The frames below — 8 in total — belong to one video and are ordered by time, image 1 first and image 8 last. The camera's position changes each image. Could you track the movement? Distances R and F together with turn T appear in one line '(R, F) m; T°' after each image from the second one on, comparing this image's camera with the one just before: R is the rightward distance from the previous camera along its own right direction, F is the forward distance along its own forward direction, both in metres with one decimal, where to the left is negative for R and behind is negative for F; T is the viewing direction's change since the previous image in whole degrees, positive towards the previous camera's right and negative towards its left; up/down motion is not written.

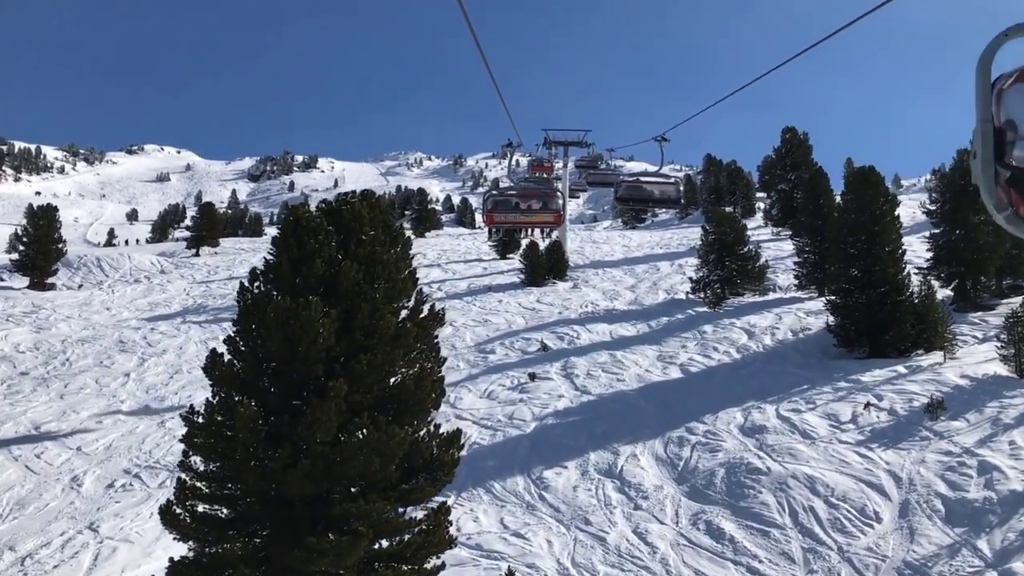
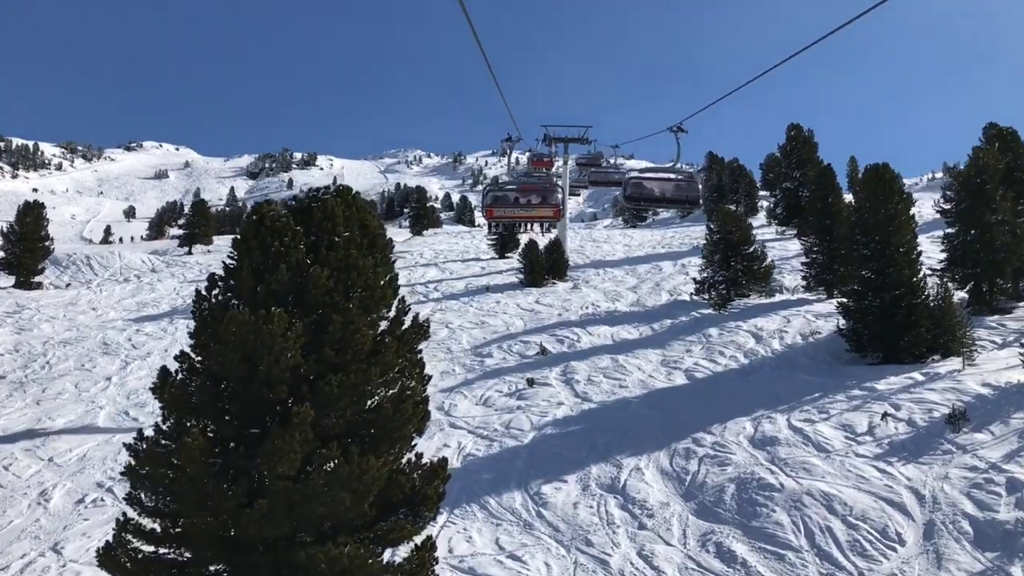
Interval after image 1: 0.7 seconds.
(+0.1, +0.8) m; 0°
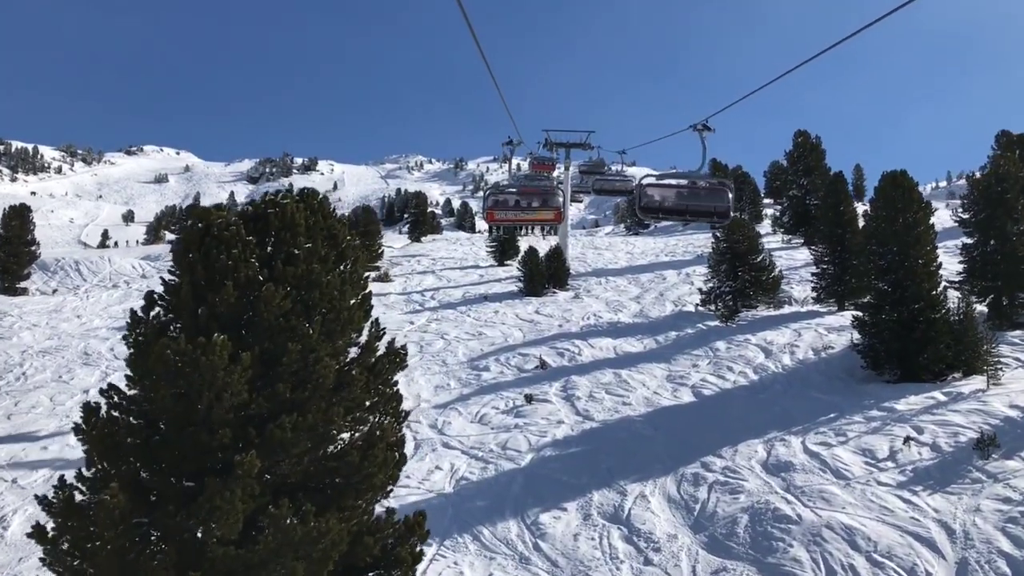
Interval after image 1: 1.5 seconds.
(+0.1, +0.8) m; 0°
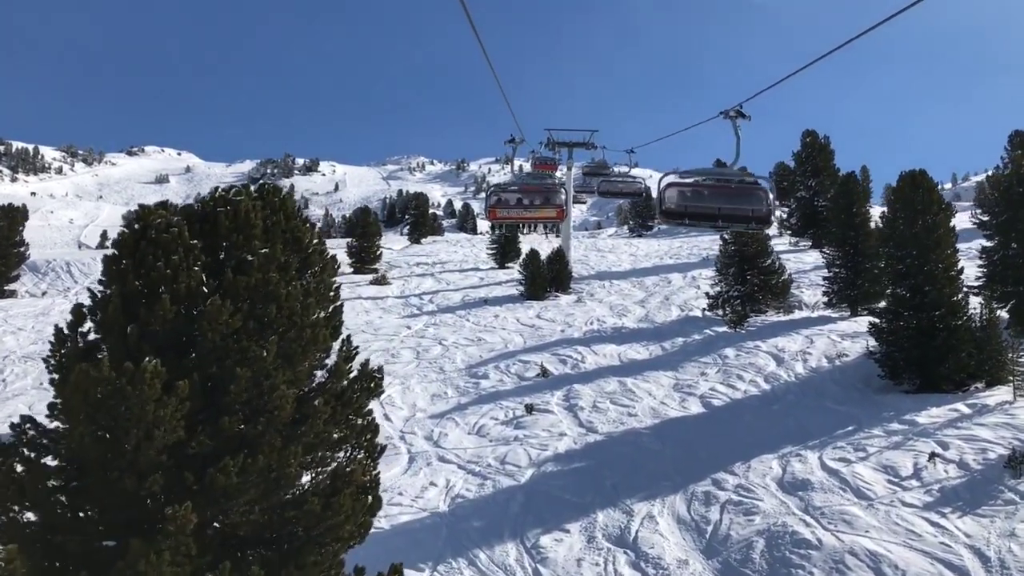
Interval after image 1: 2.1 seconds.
(0.0, +0.7) m; 0°
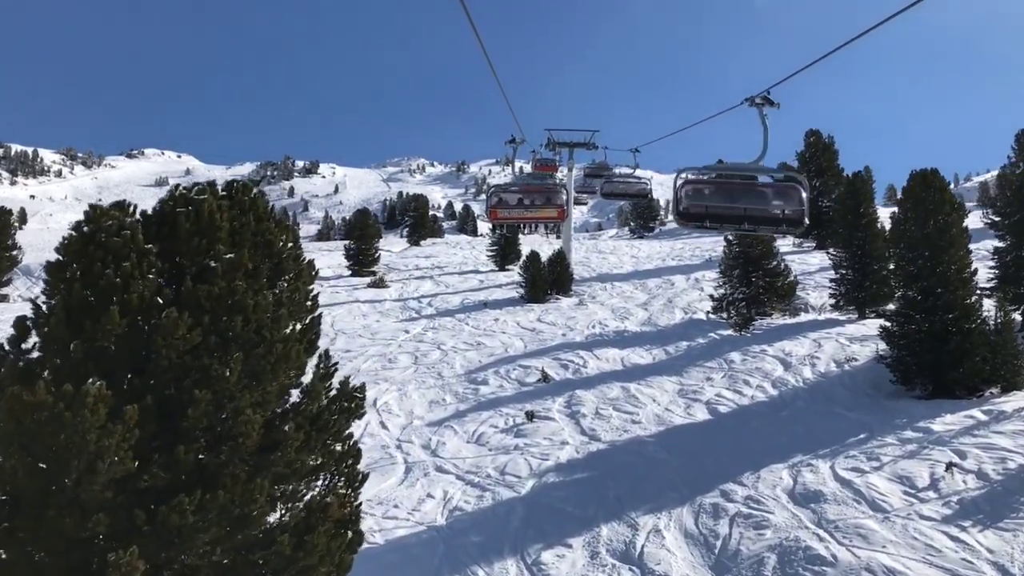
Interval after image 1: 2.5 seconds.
(0.0, +0.4) m; 0°
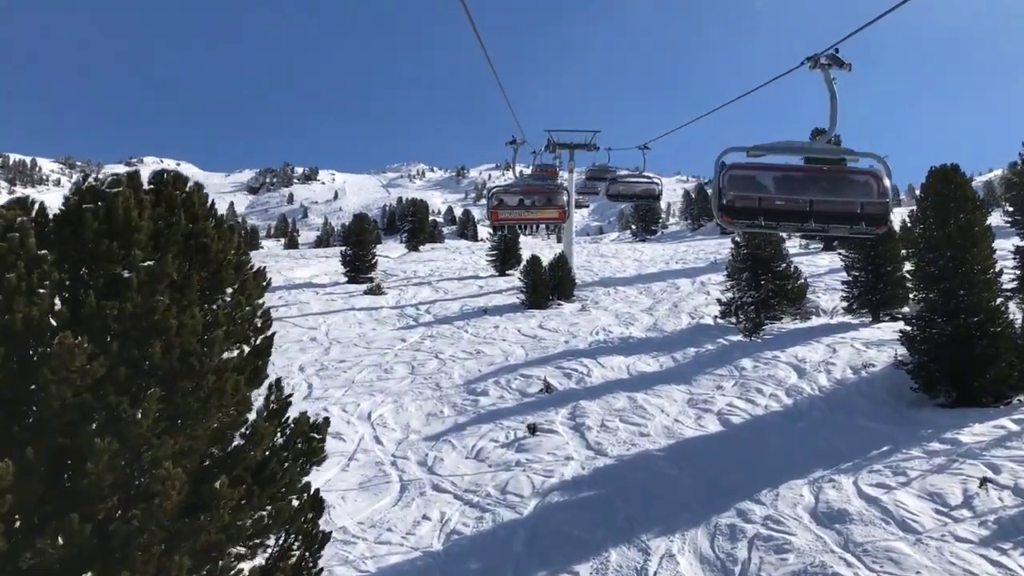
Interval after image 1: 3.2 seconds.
(0.0, +0.7) m; 0°
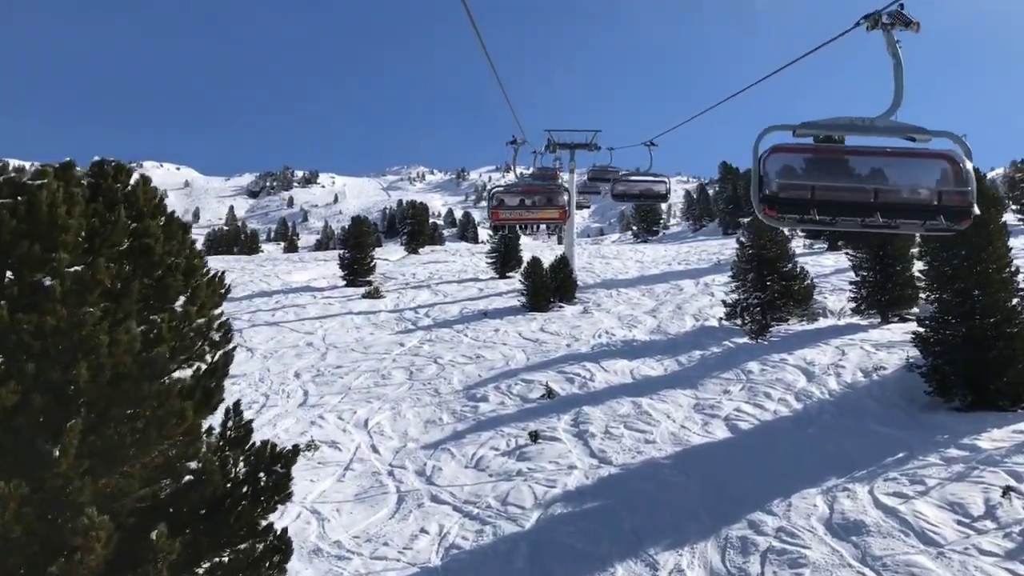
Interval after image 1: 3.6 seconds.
(0.0, +0.4) m; 0°
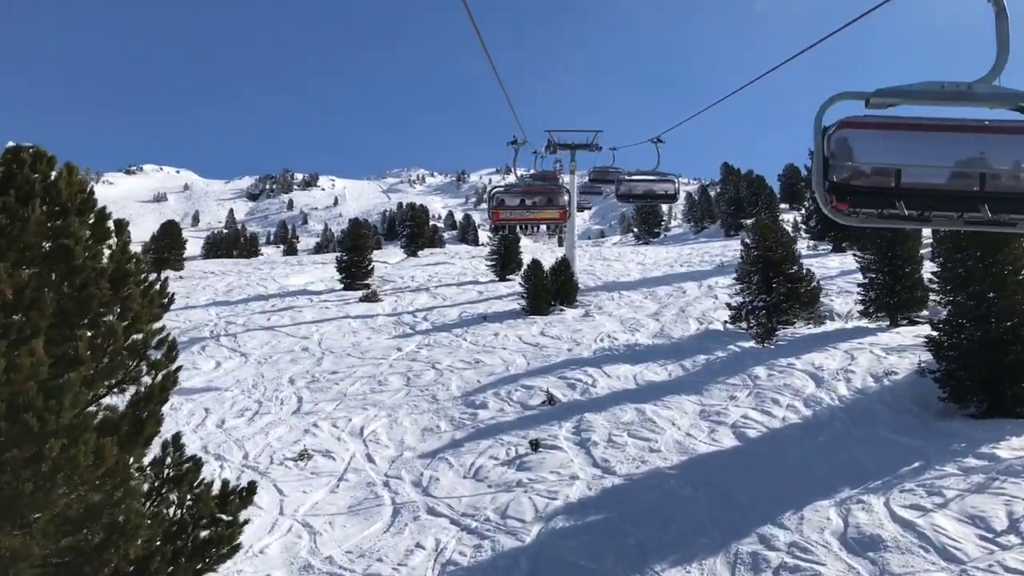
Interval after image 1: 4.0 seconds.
(0.0, +0.4) m; 0°
